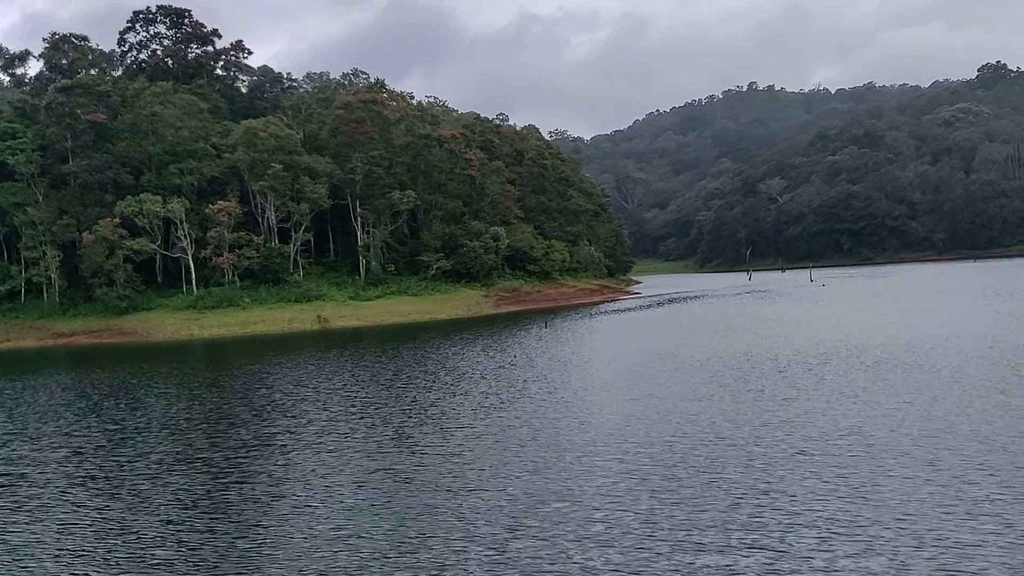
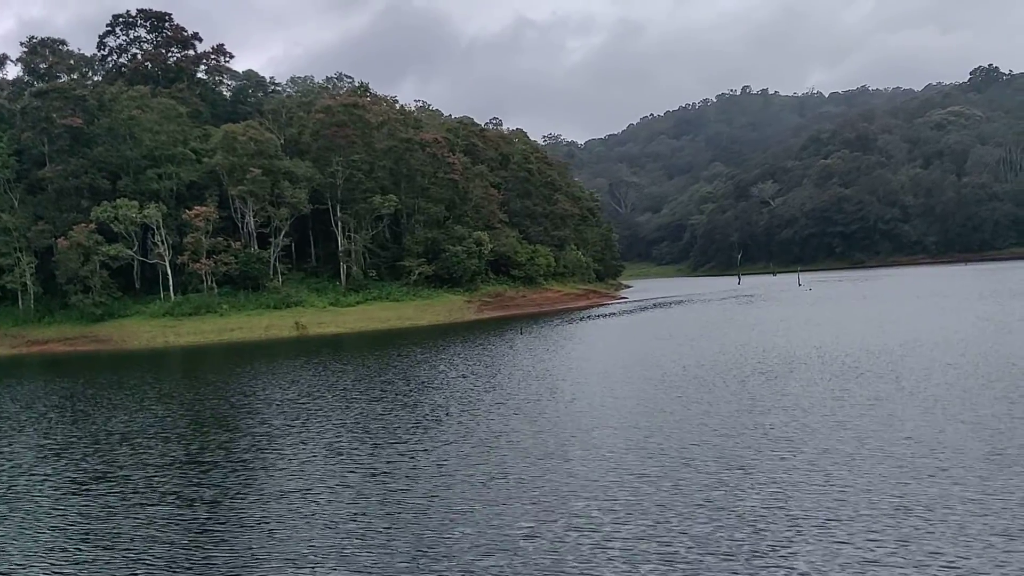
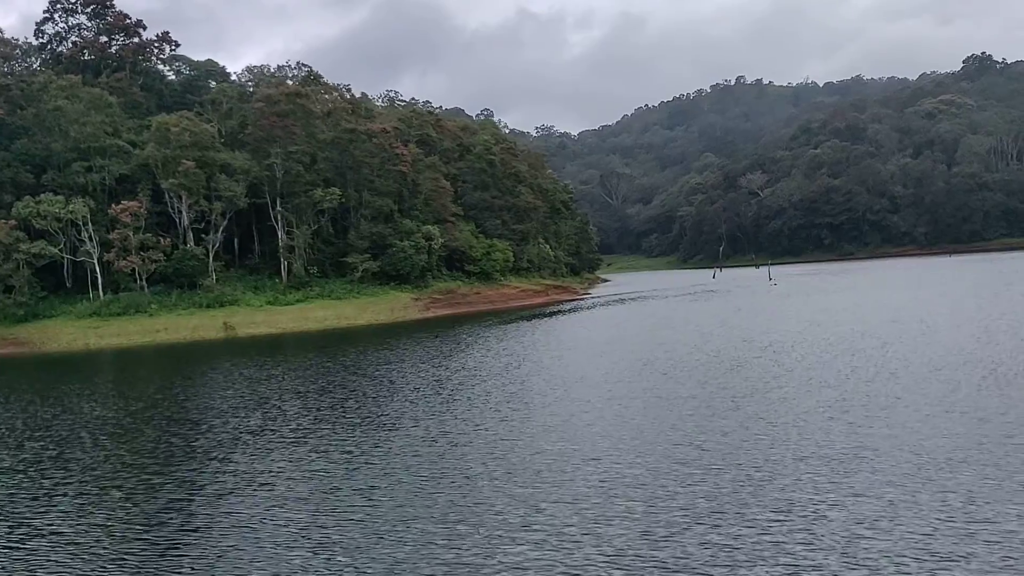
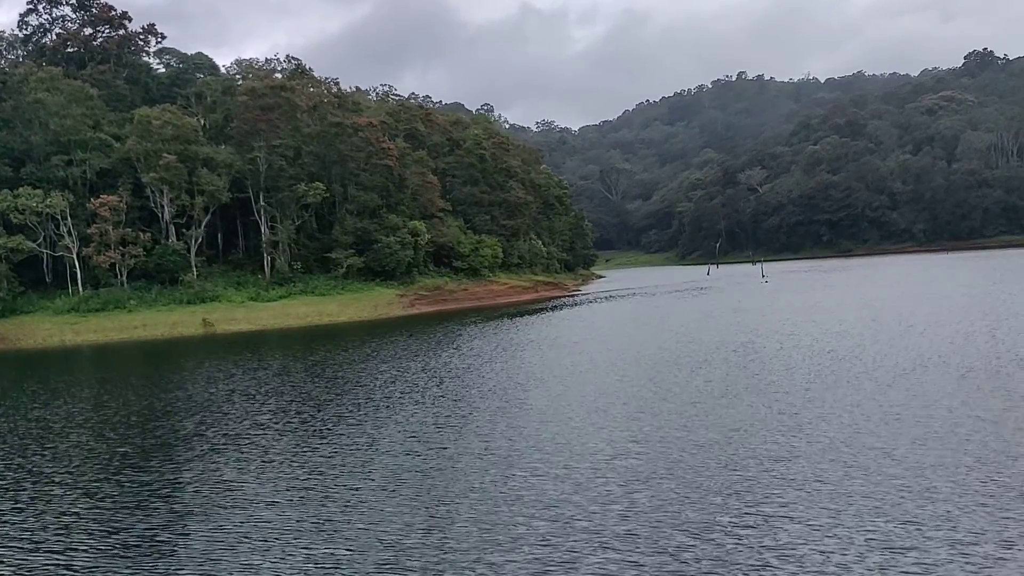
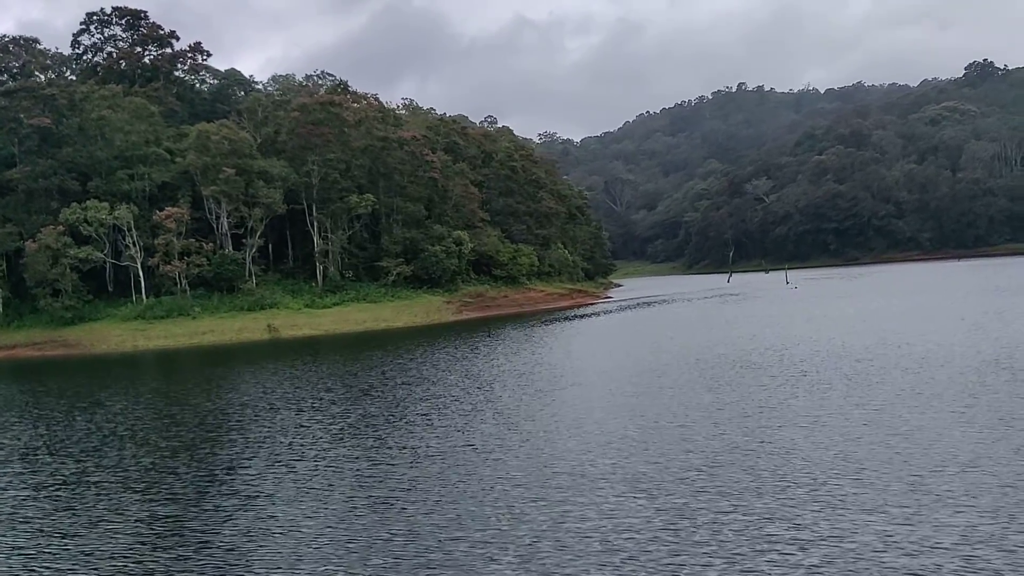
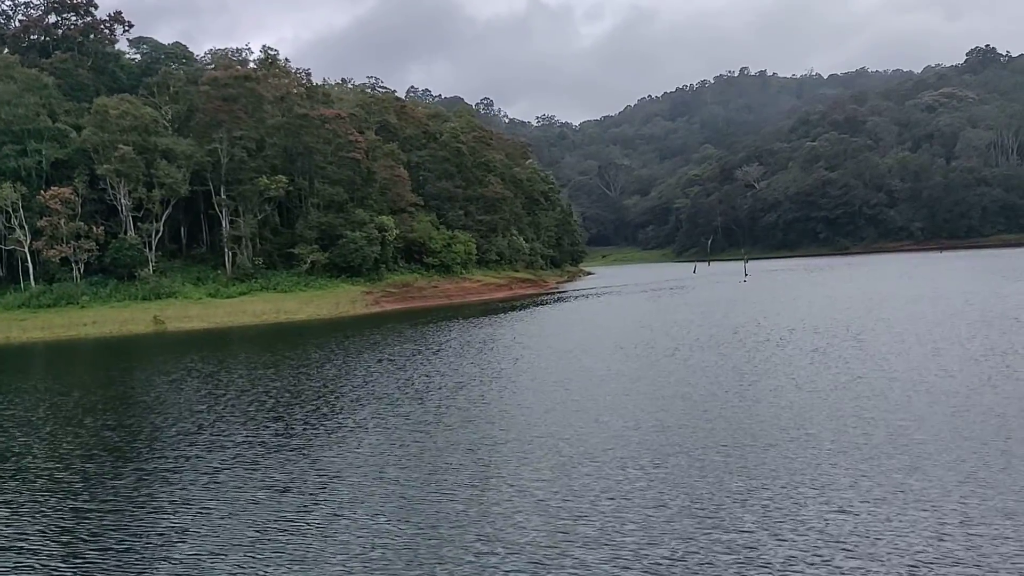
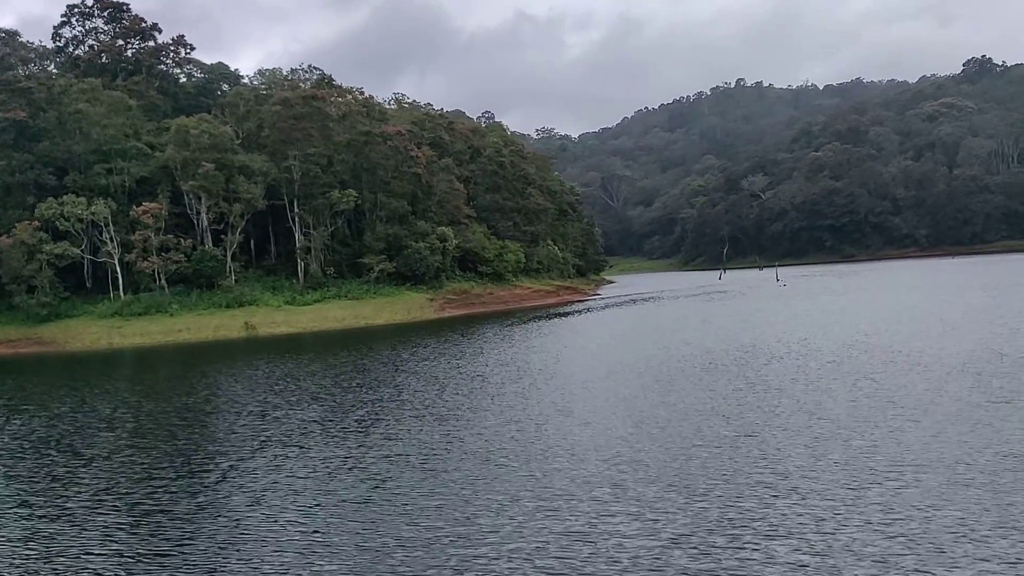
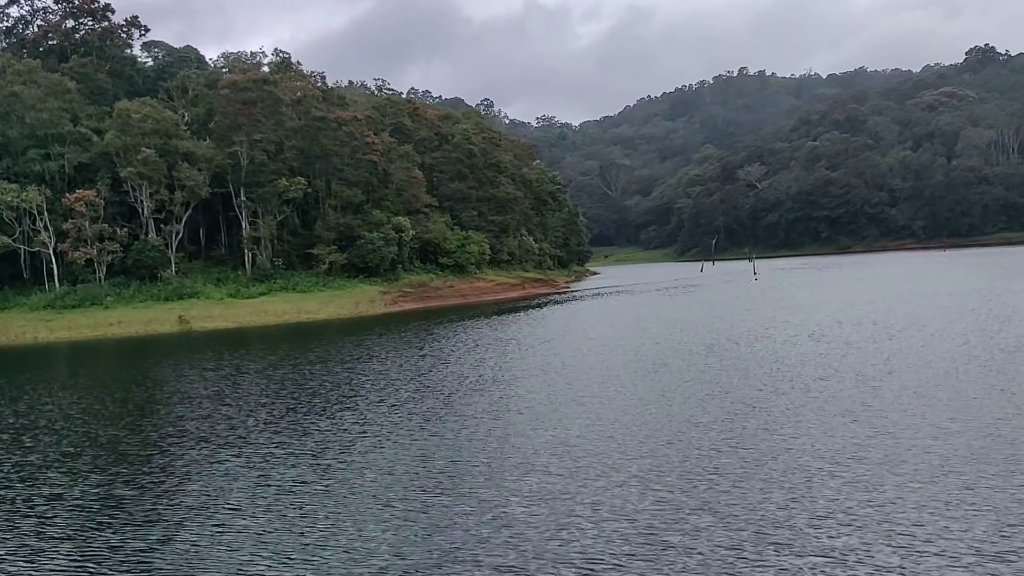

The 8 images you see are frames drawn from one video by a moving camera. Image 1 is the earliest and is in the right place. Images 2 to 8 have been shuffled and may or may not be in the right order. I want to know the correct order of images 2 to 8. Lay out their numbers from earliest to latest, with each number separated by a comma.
2, 5, 7, 3, 4, 8, 6
